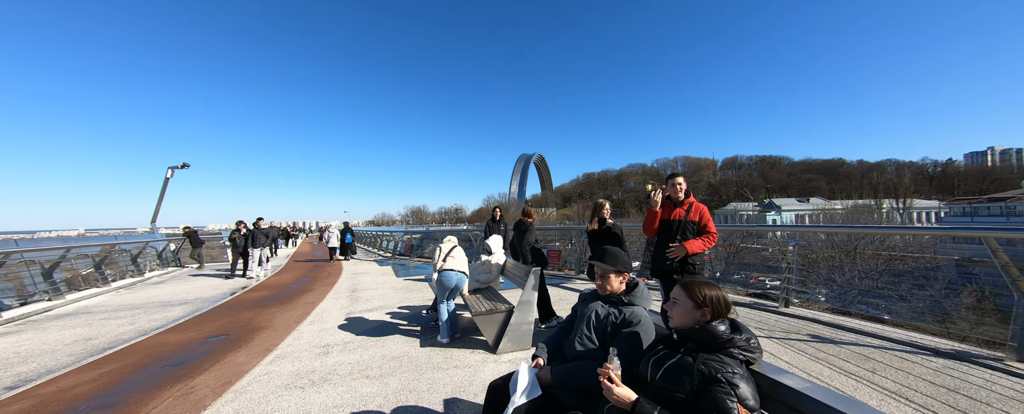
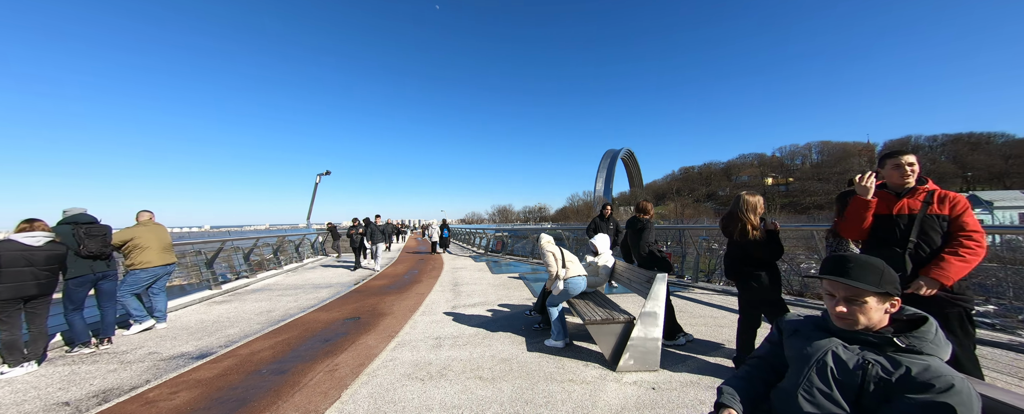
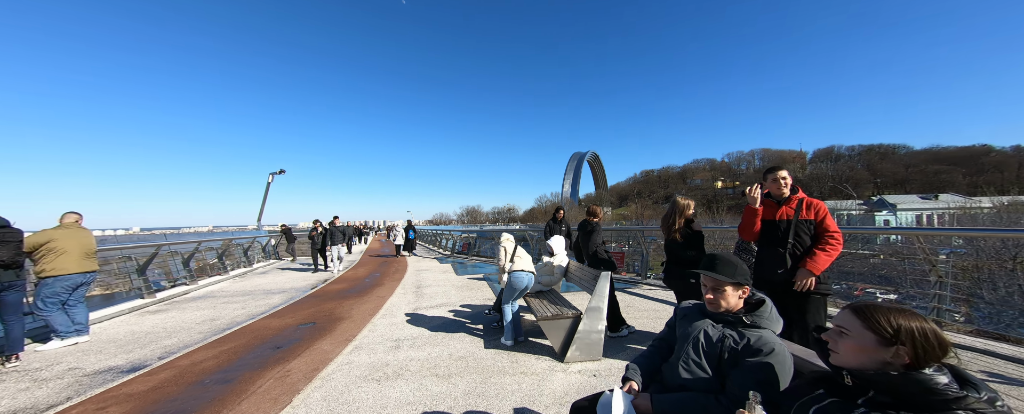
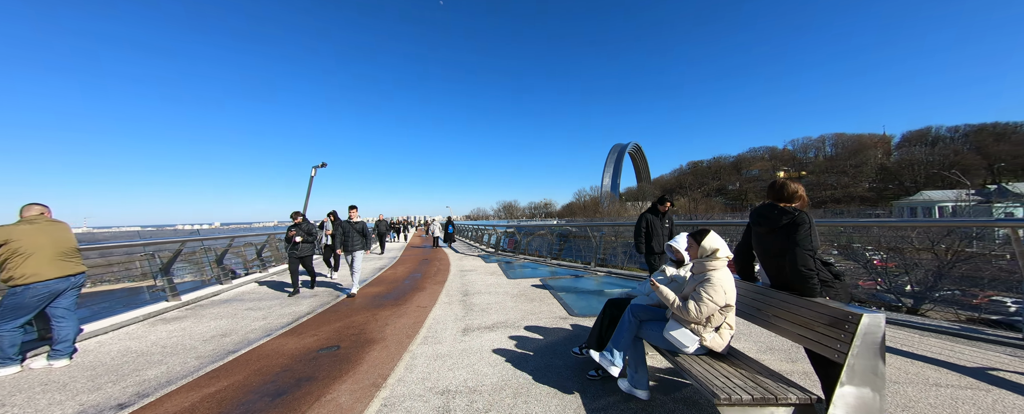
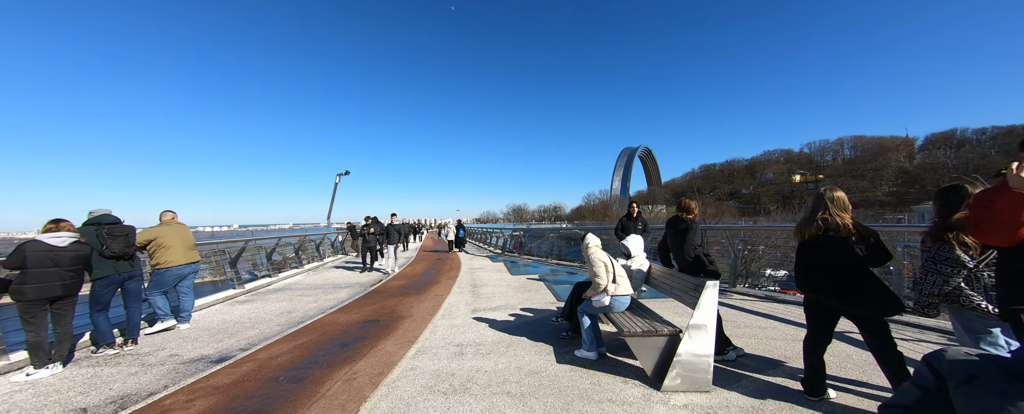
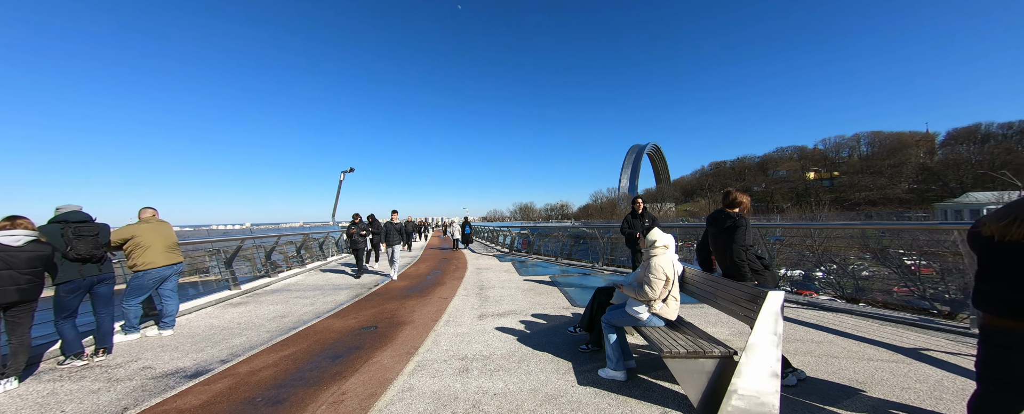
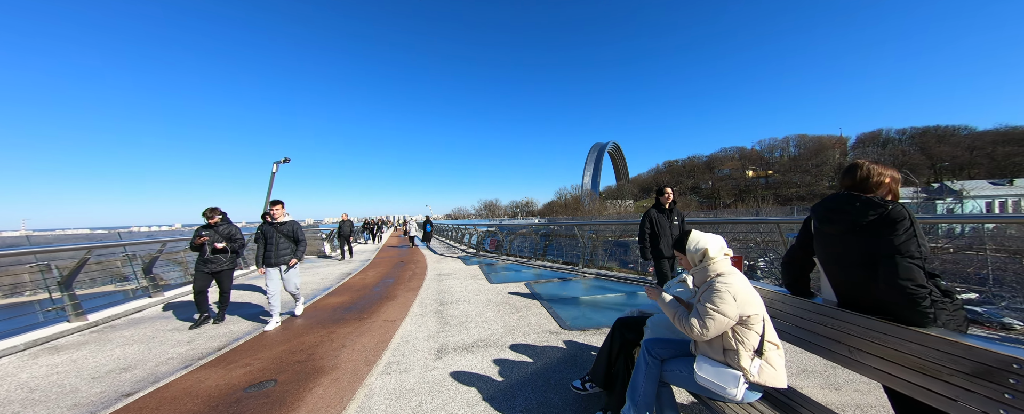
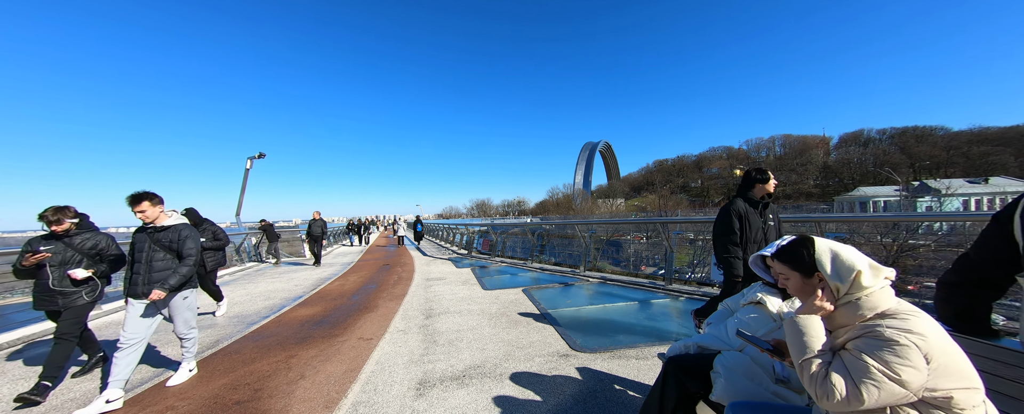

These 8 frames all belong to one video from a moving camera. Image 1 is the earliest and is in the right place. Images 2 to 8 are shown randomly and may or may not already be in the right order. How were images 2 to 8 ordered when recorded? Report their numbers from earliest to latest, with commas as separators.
3, 2, 5, 6, 4, 7, 8
